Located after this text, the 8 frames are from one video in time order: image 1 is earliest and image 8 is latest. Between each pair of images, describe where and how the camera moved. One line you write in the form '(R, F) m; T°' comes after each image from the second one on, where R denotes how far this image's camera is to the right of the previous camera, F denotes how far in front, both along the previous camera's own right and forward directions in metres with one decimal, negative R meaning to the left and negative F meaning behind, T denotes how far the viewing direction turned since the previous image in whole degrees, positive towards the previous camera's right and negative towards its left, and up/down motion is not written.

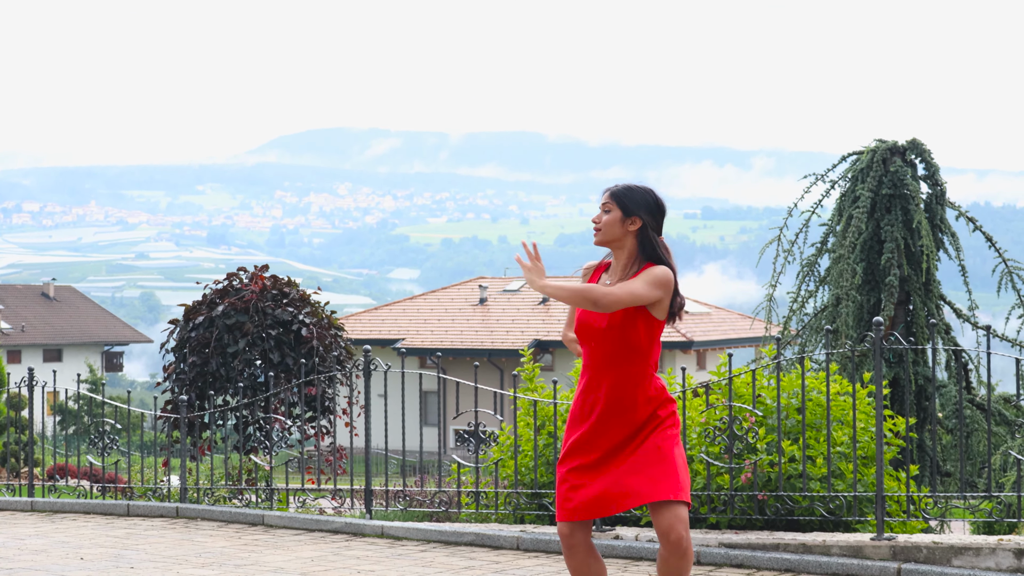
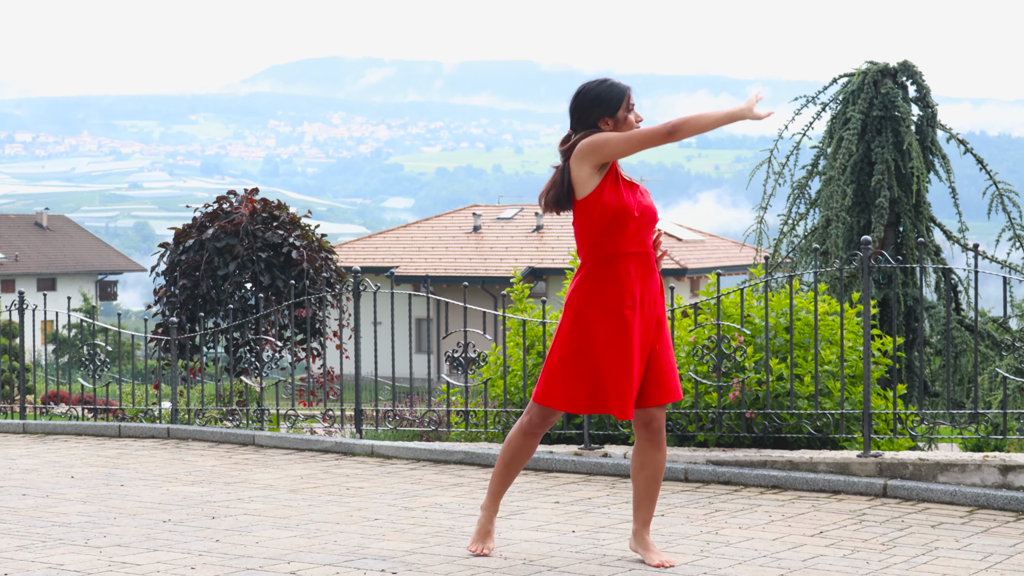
(0.0, 0.0) m; 0°
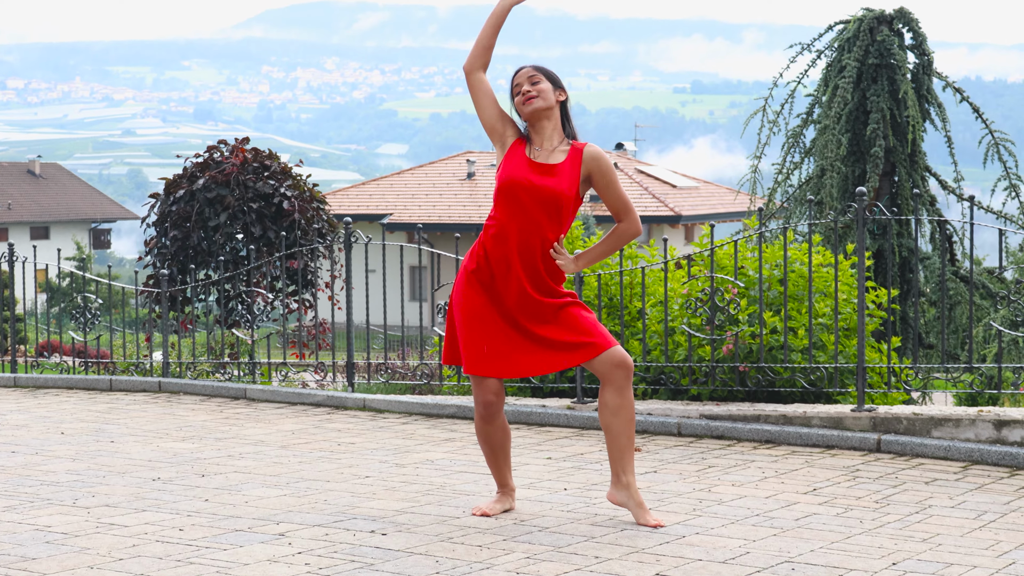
(0.0, +0.1) m; 0°
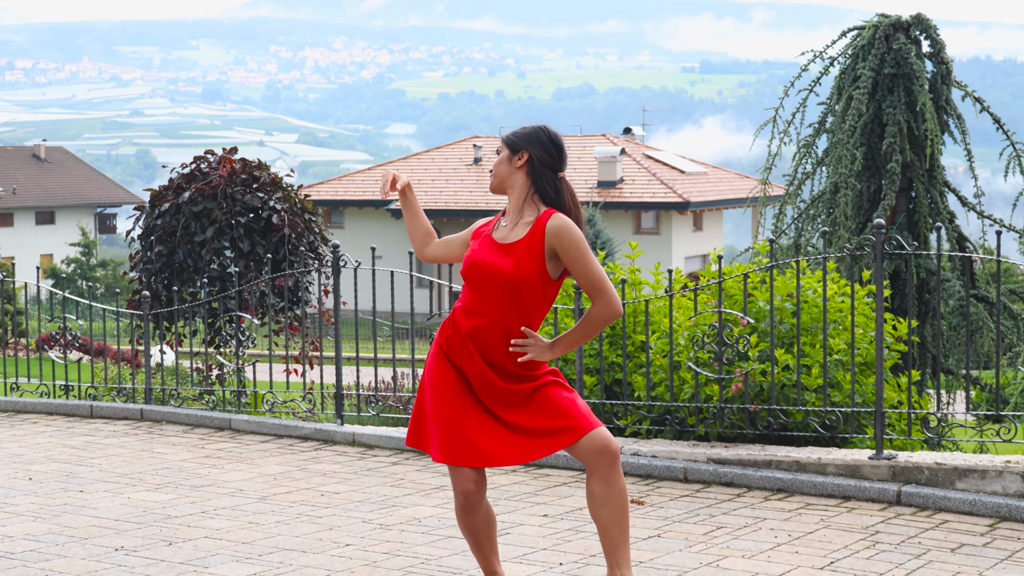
(0.0, +0.4) m; 0°
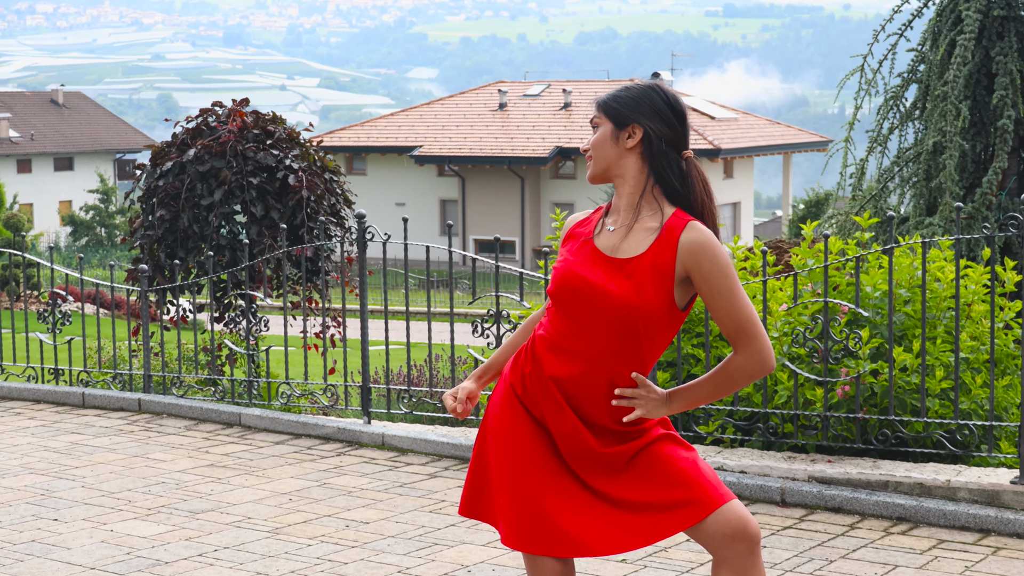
(-0.1, +1.1) m; -1°
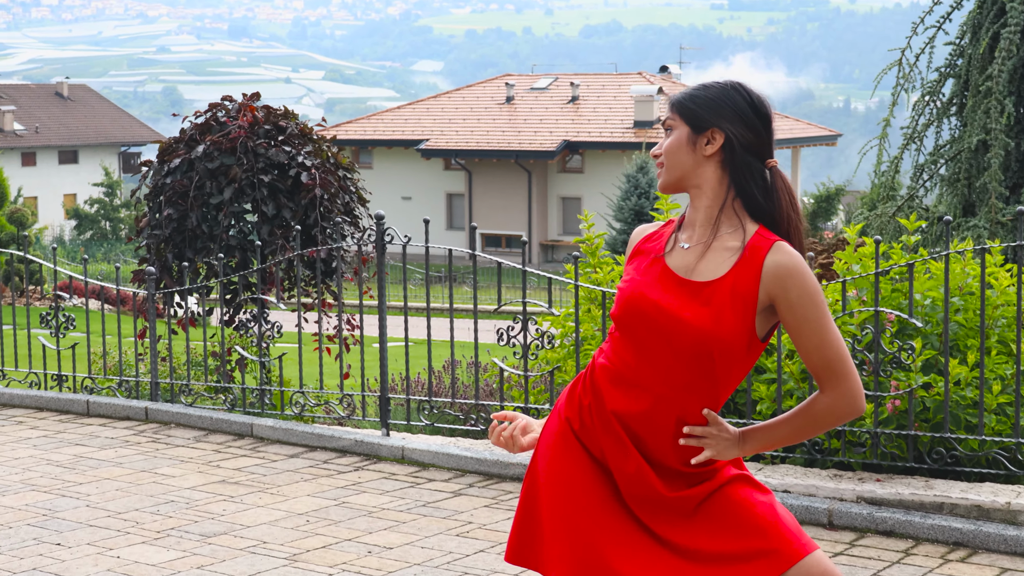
(-0.1, +0.3) m; 0°
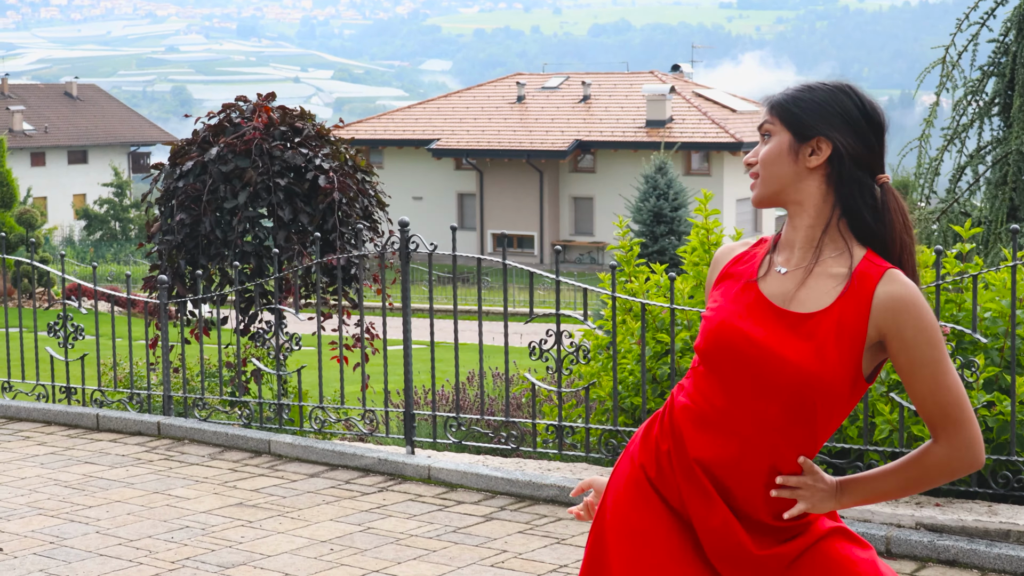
(-0.1, +0.3) m; 0°
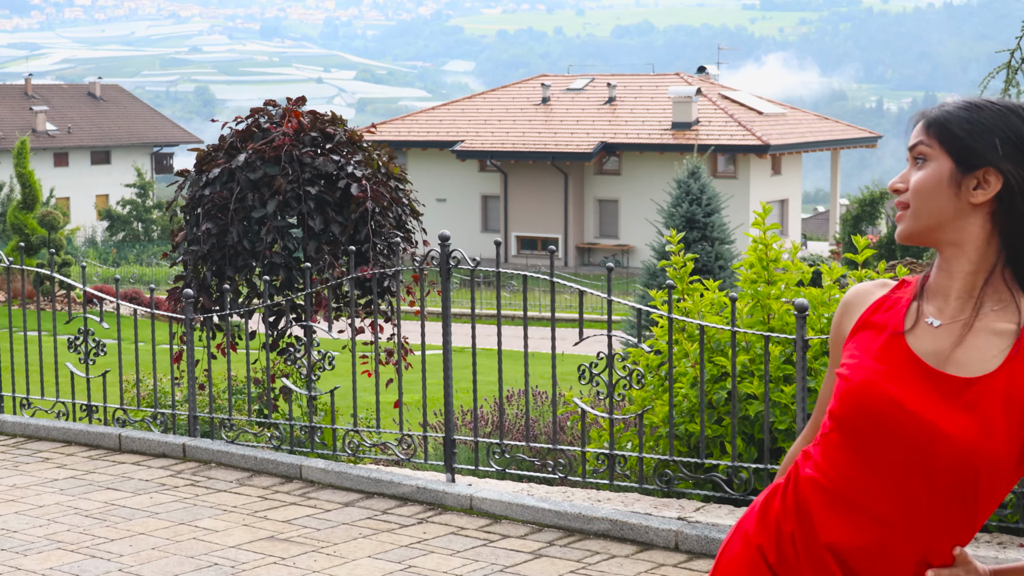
(-0.1, +0.3) m; -1°
